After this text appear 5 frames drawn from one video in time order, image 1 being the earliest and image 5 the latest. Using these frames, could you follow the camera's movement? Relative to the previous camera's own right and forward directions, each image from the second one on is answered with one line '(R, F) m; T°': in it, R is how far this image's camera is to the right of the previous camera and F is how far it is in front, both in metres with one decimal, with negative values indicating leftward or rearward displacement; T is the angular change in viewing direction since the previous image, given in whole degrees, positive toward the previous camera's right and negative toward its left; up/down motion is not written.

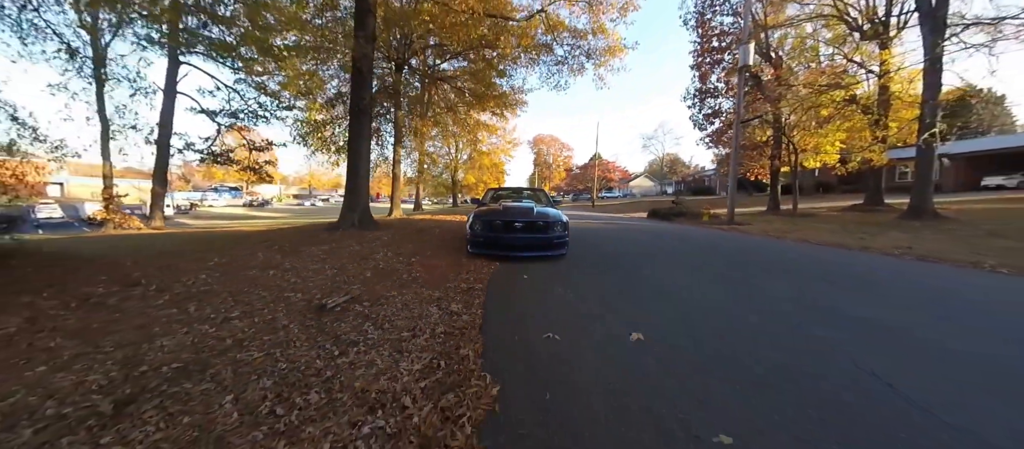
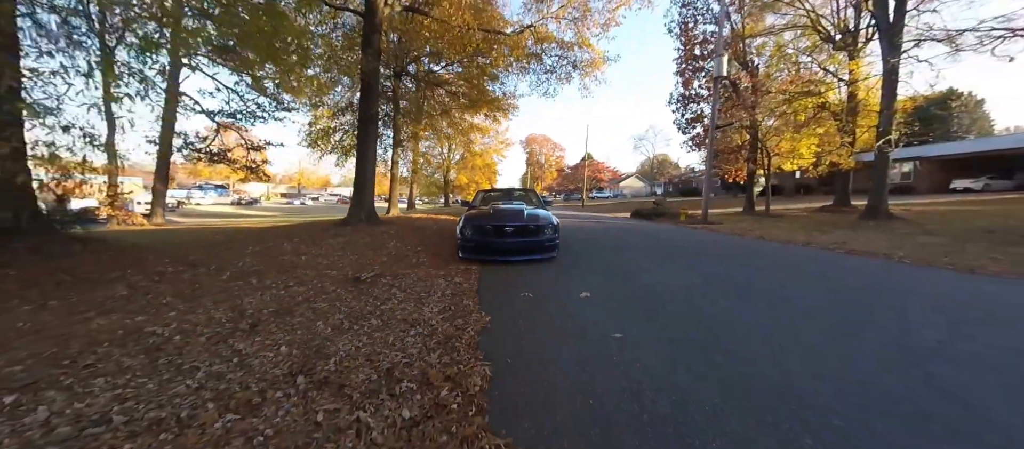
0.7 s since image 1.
(0.0, -1.2) m; +1°
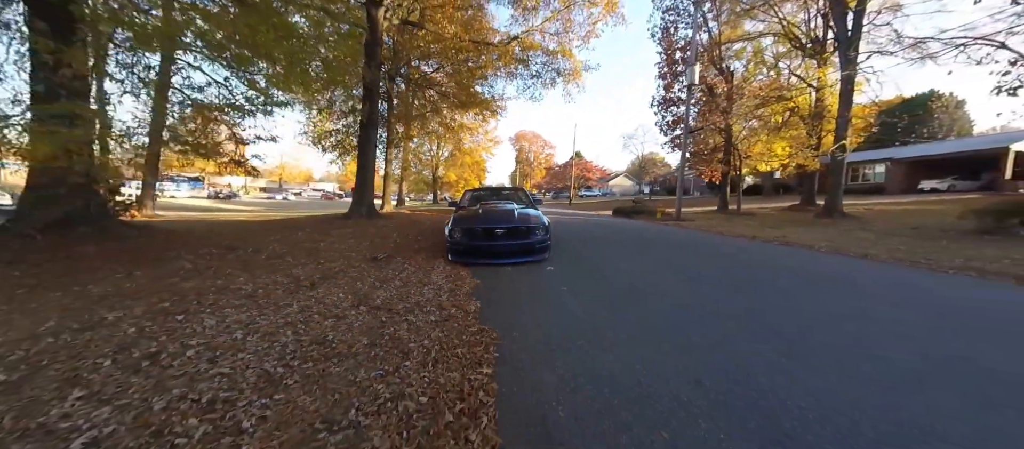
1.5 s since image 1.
(+0.1, -1.3) m; +2°
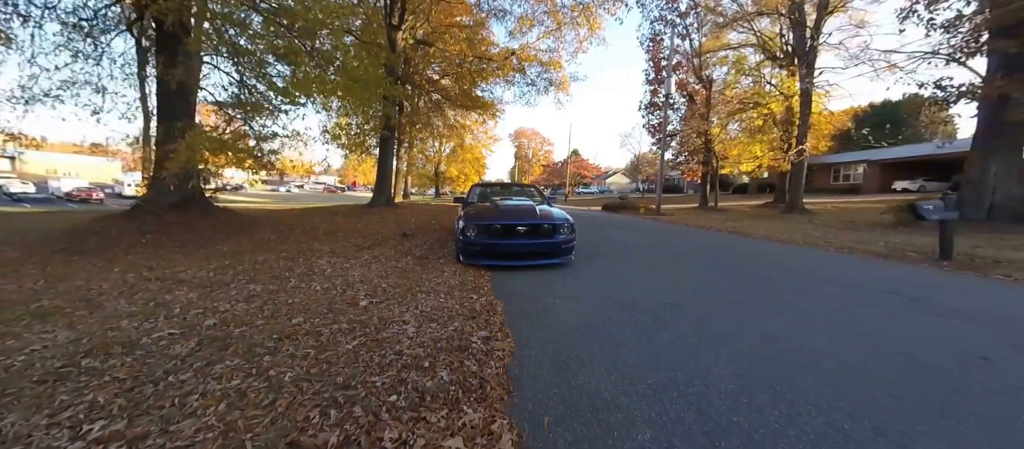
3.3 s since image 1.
(+0.1, -2.1) m; 0°
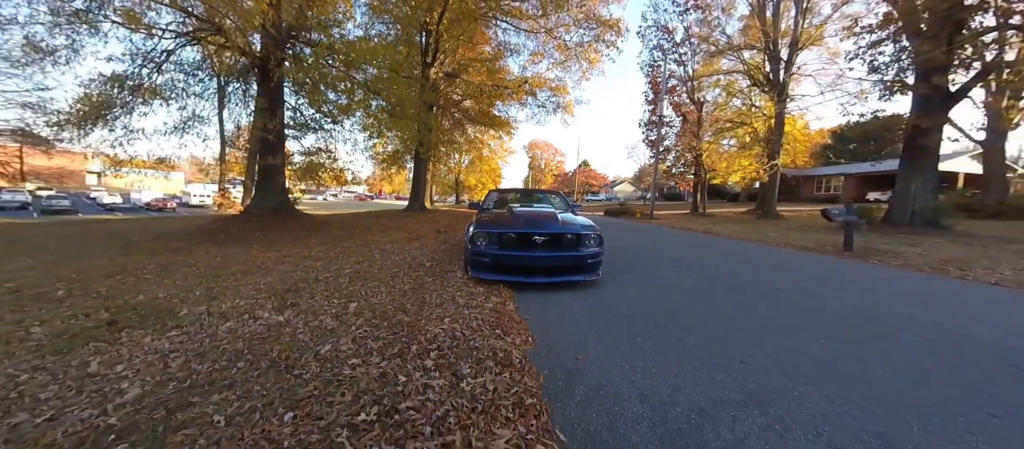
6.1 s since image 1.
(+0.1, -2.2) m; -2°
